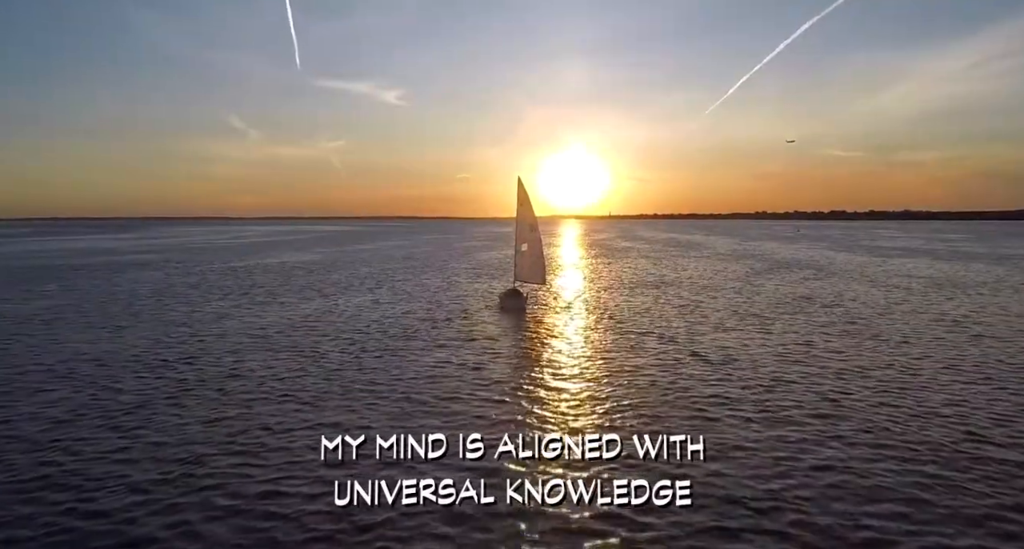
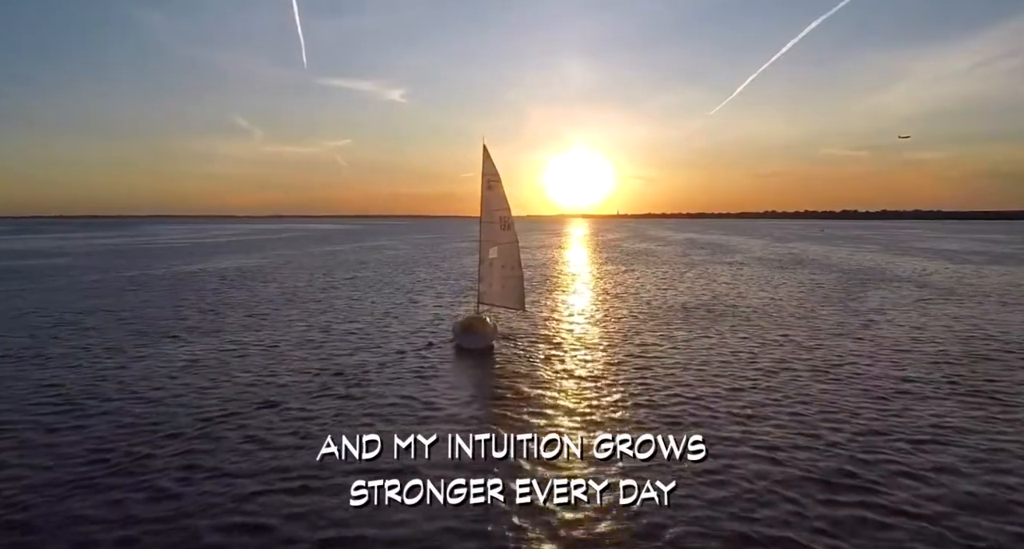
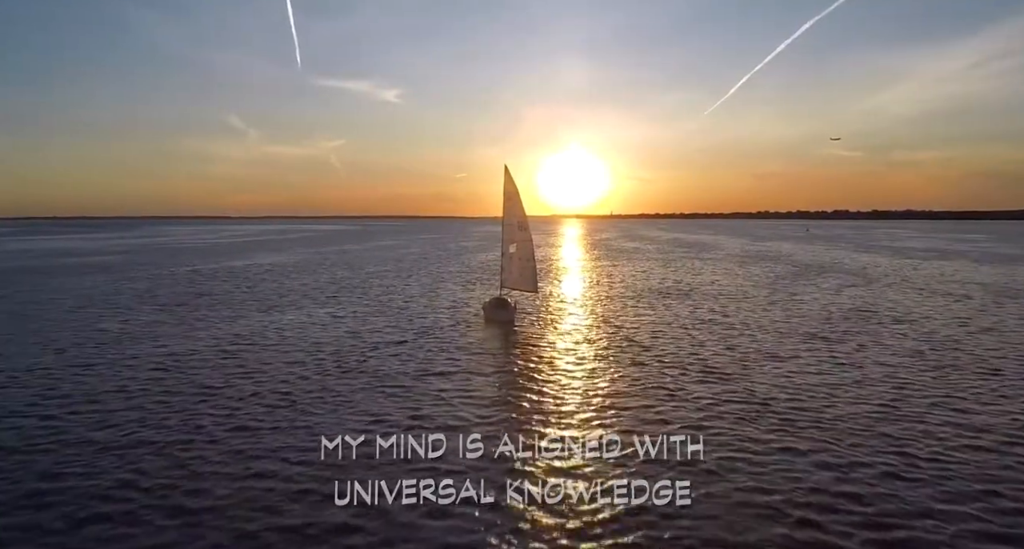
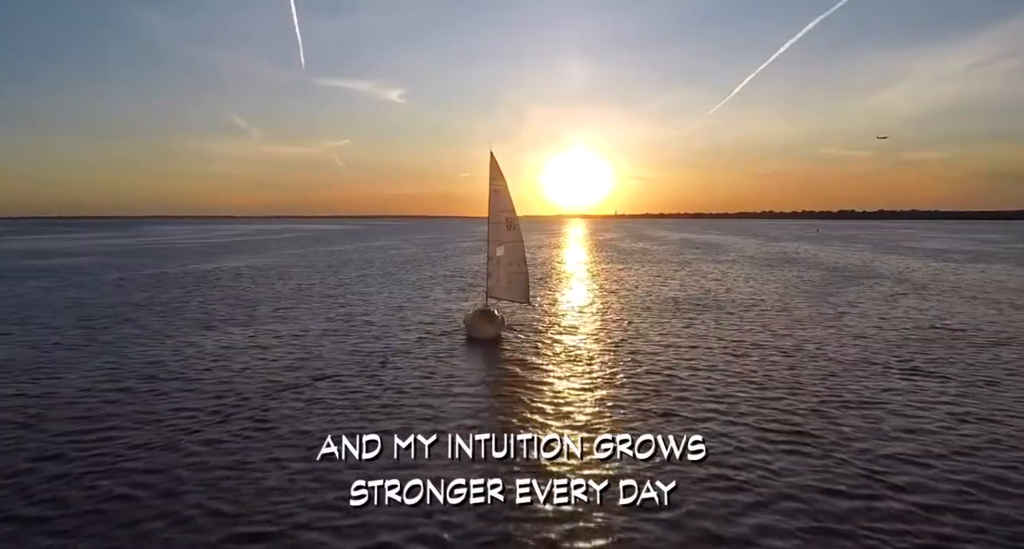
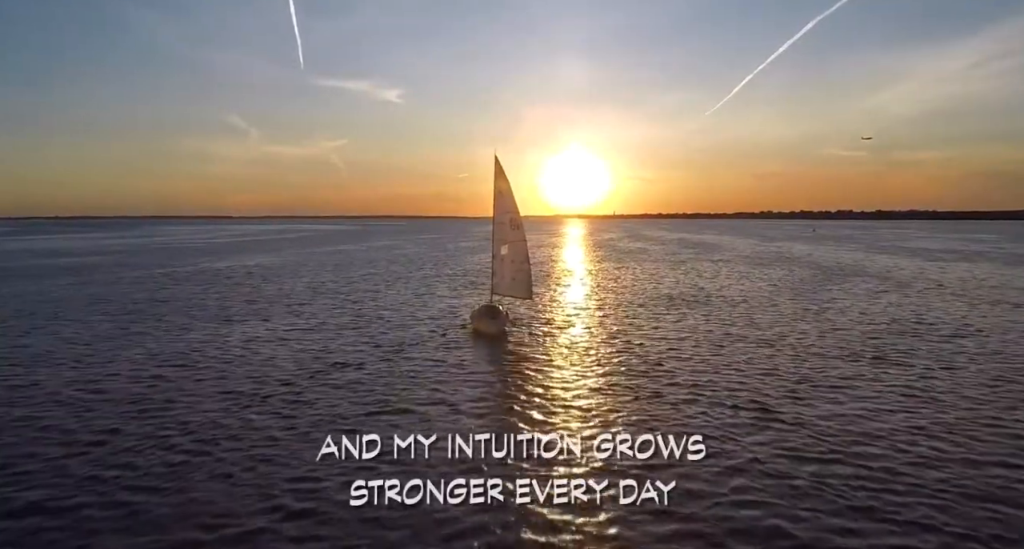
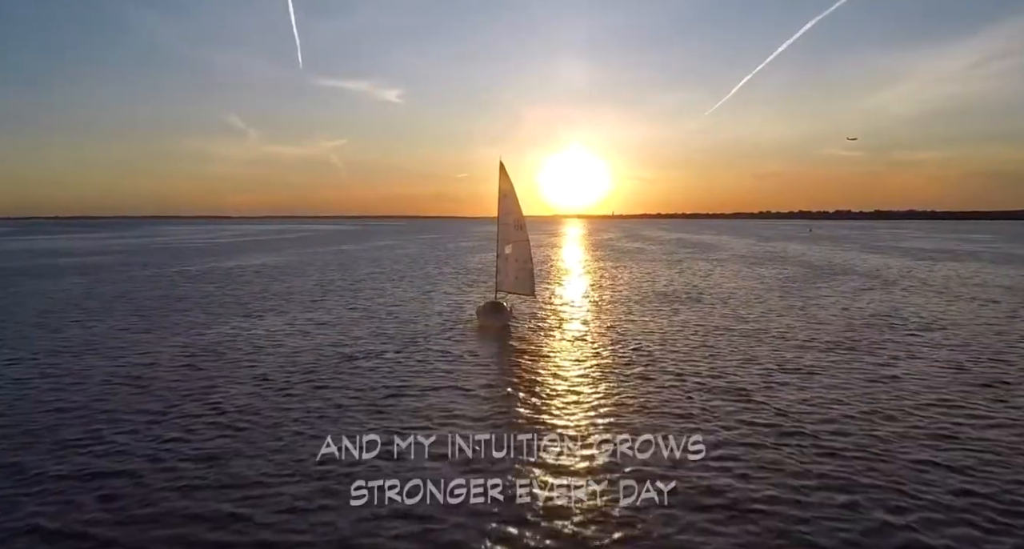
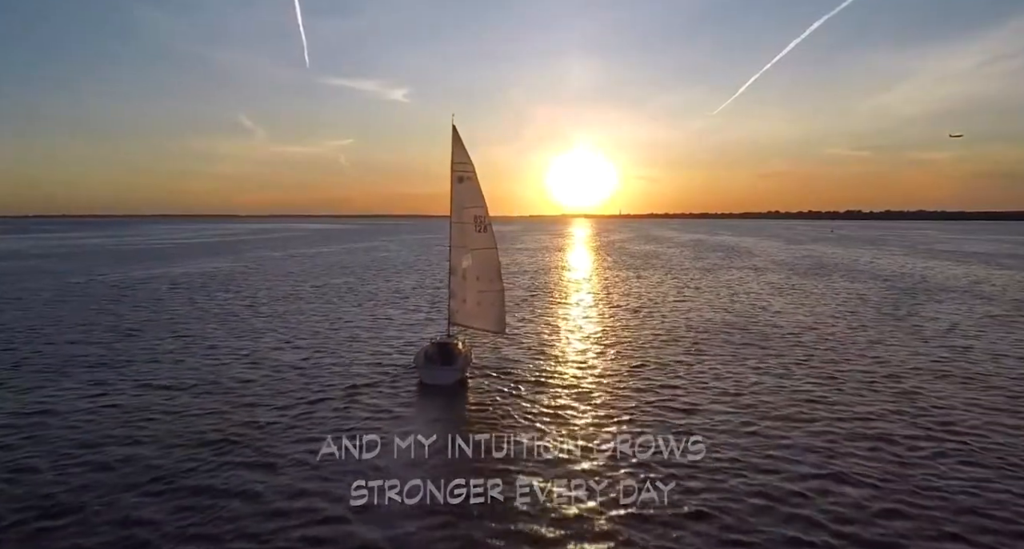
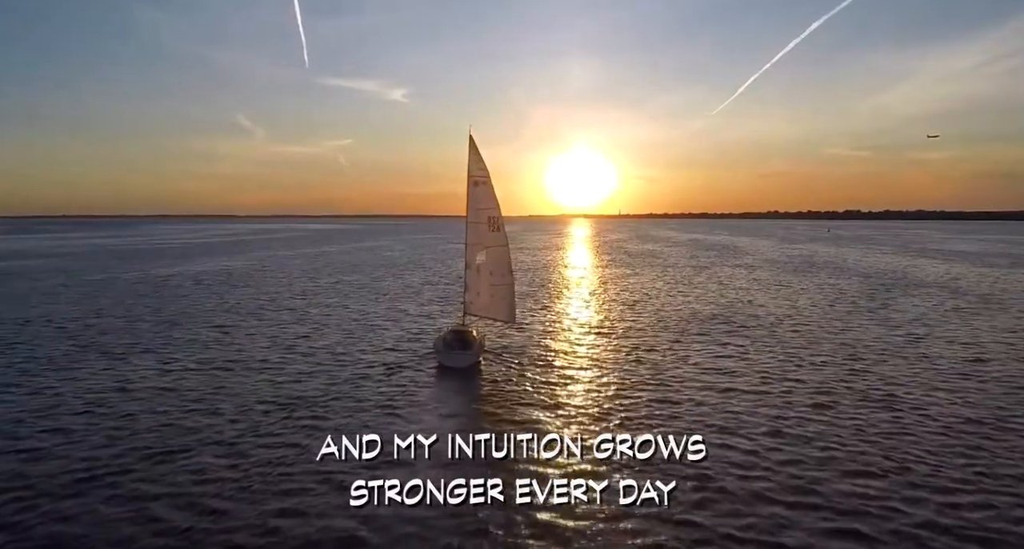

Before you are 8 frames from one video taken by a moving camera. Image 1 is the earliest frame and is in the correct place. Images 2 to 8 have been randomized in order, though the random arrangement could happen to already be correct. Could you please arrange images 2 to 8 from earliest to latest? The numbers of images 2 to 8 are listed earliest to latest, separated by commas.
3, 6, 5, 4, 2, 8, 7
